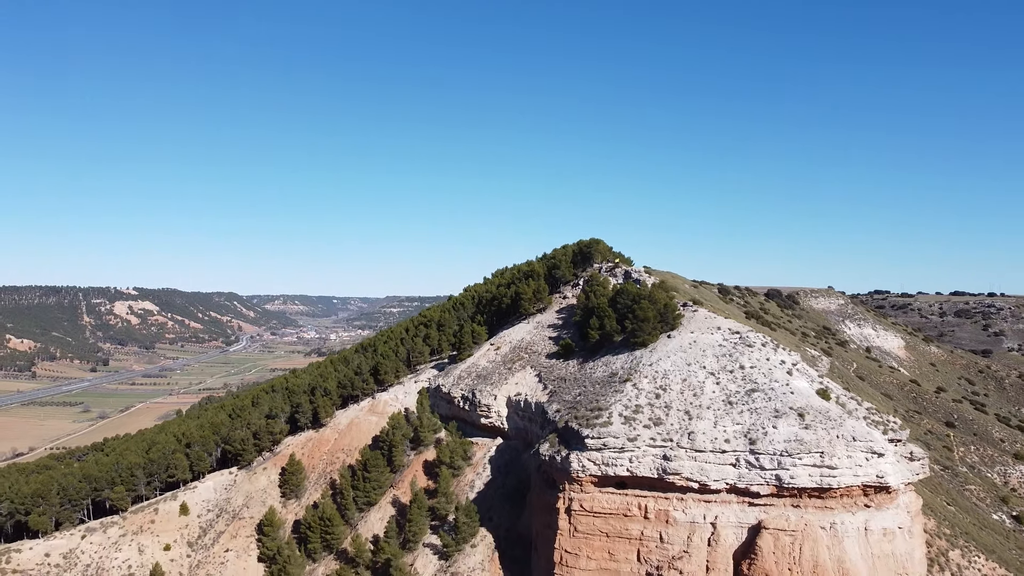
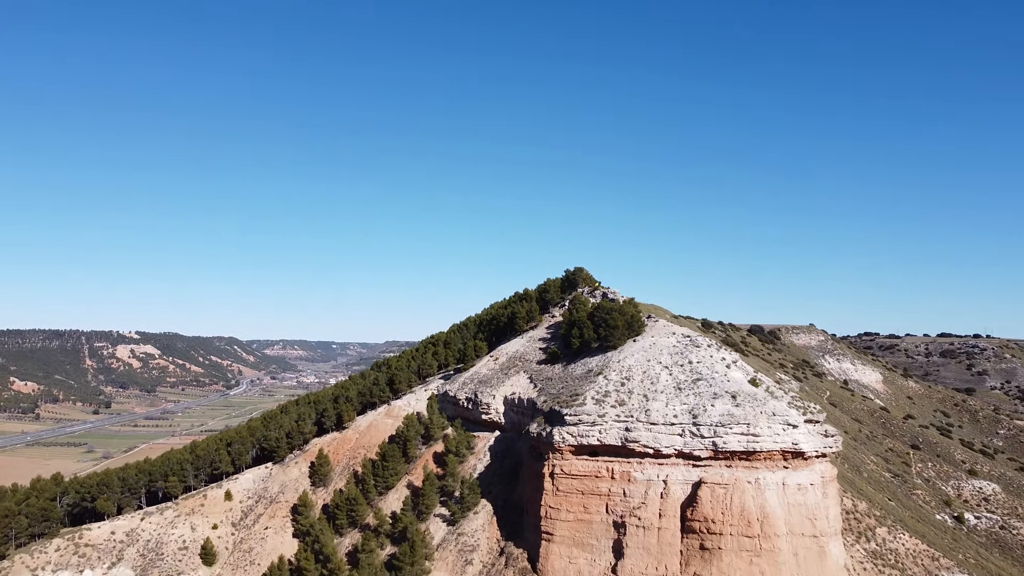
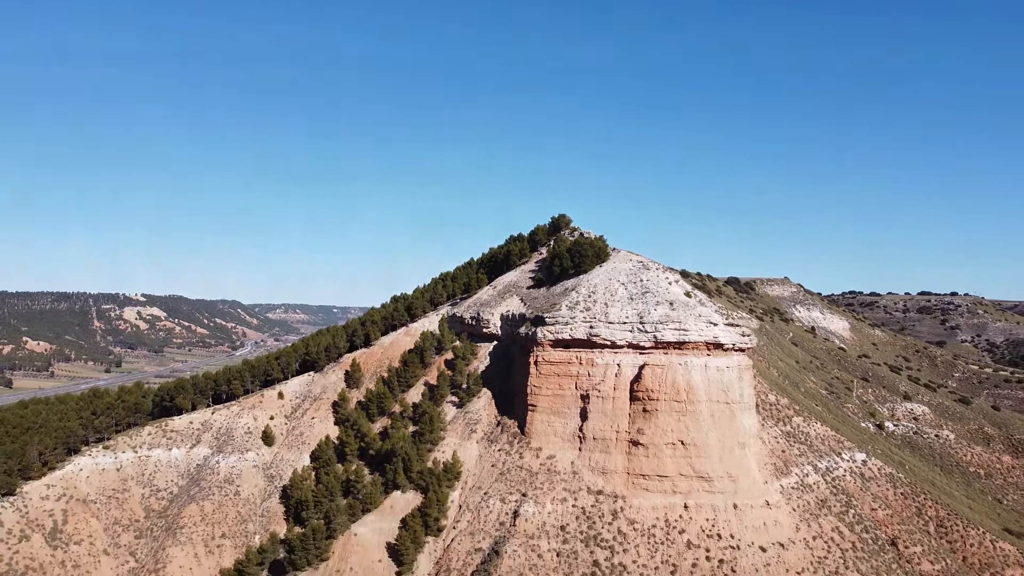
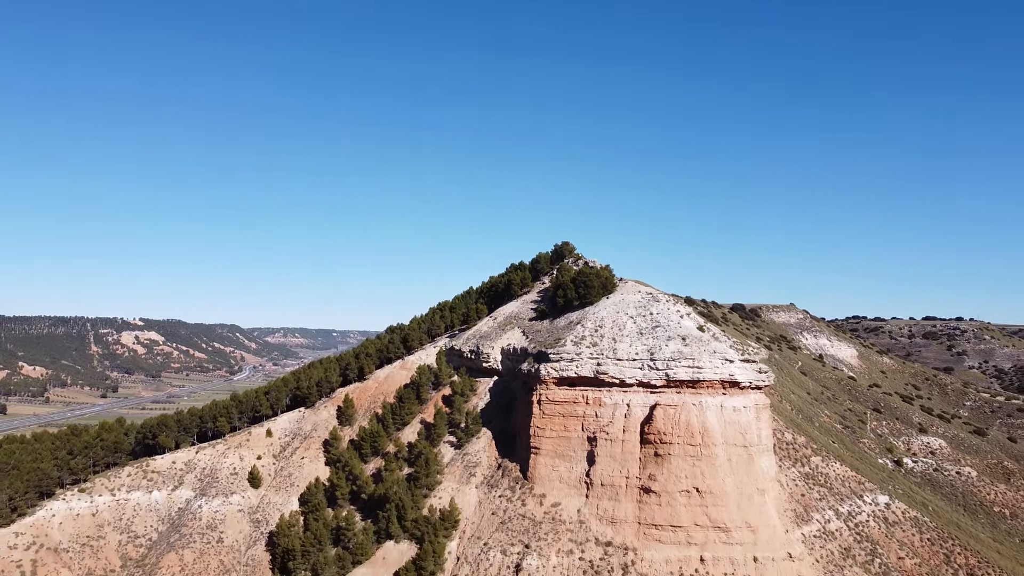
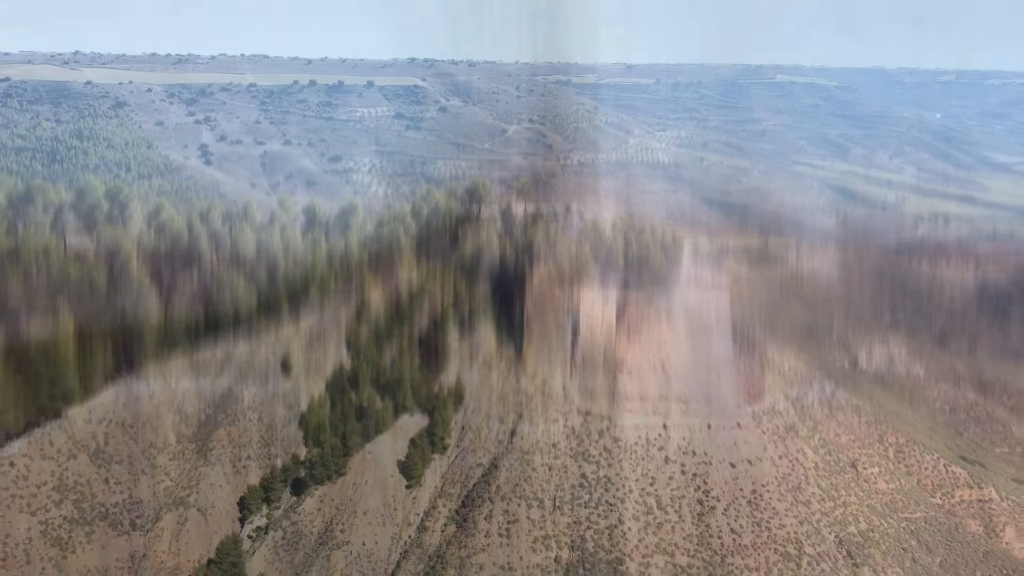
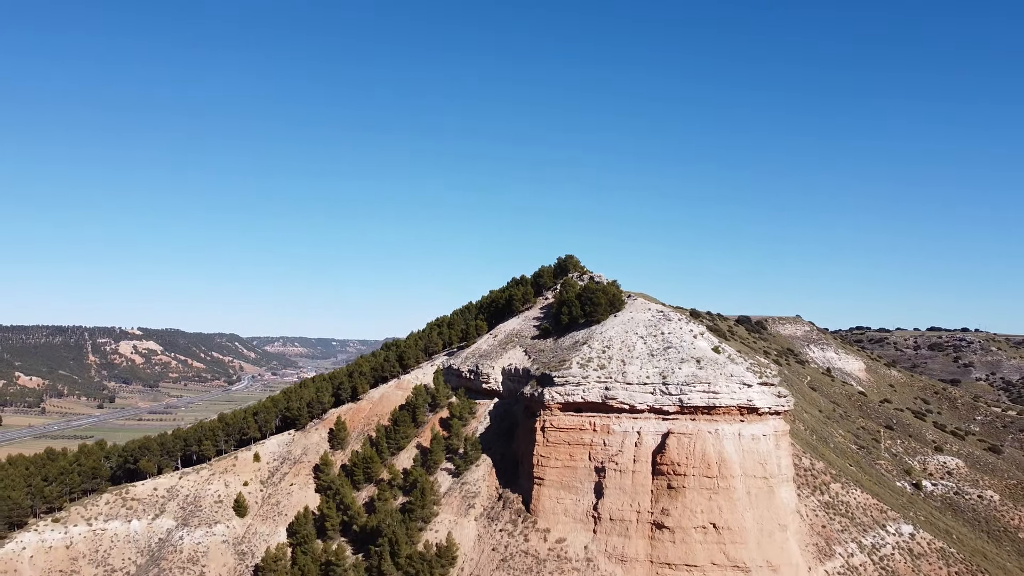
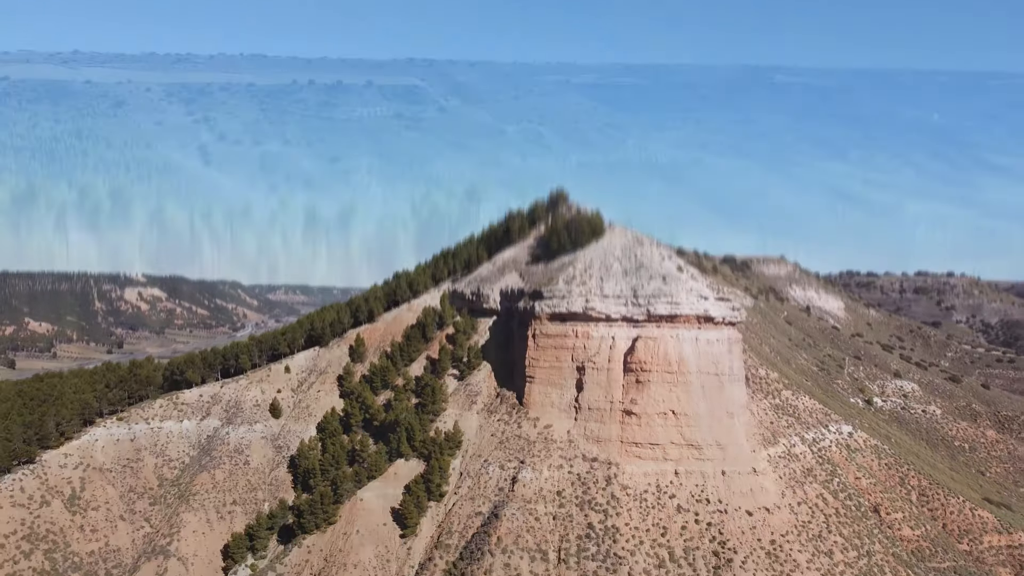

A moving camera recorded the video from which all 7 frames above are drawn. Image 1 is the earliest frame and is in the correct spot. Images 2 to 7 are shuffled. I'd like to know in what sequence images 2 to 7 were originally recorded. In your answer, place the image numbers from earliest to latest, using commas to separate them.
2, 6, 4, 3, 7, 5
